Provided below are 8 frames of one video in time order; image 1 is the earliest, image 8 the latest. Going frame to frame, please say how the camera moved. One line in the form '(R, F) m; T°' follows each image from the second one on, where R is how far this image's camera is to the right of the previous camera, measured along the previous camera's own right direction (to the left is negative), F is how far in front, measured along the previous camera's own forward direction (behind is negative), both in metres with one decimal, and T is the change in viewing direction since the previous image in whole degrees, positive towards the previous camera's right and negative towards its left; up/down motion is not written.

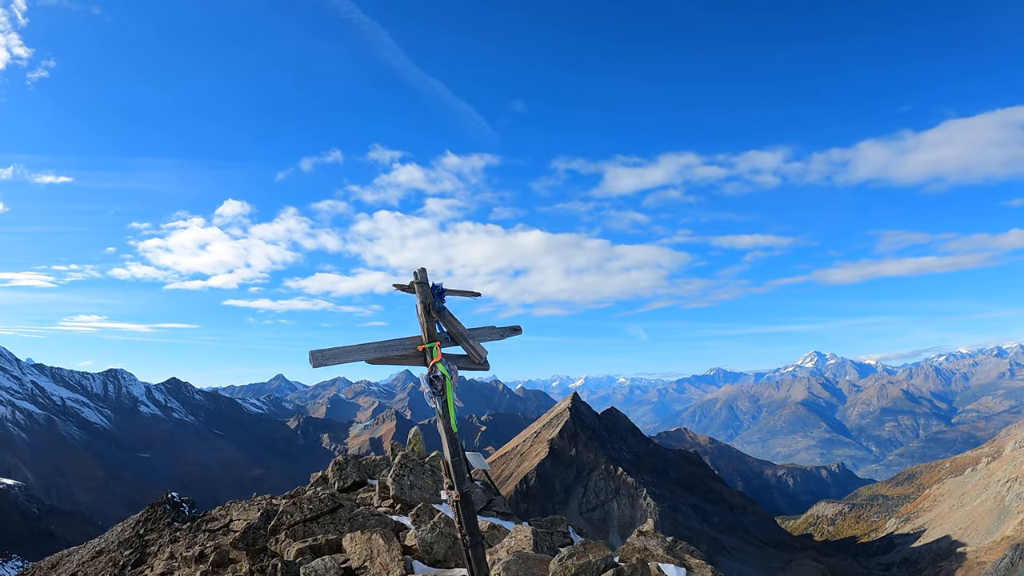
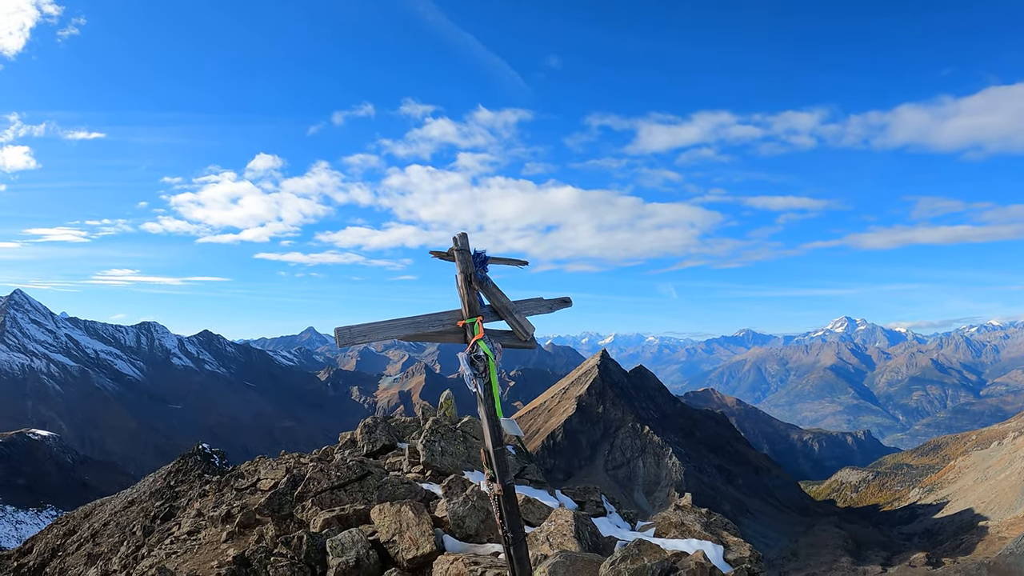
(-0.8, +1.9) m; -2°
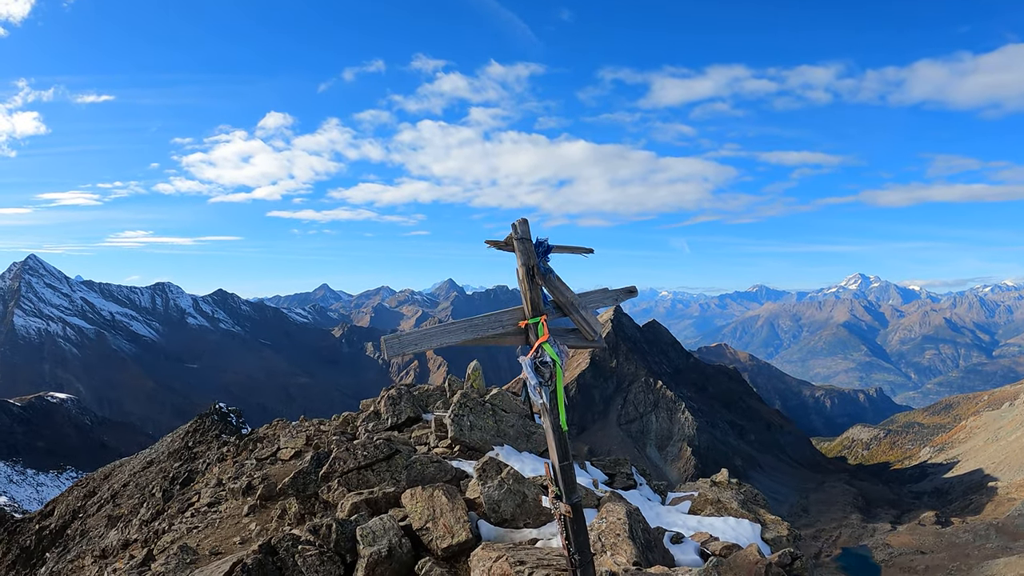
(-1.1, +1.7) m; -1°
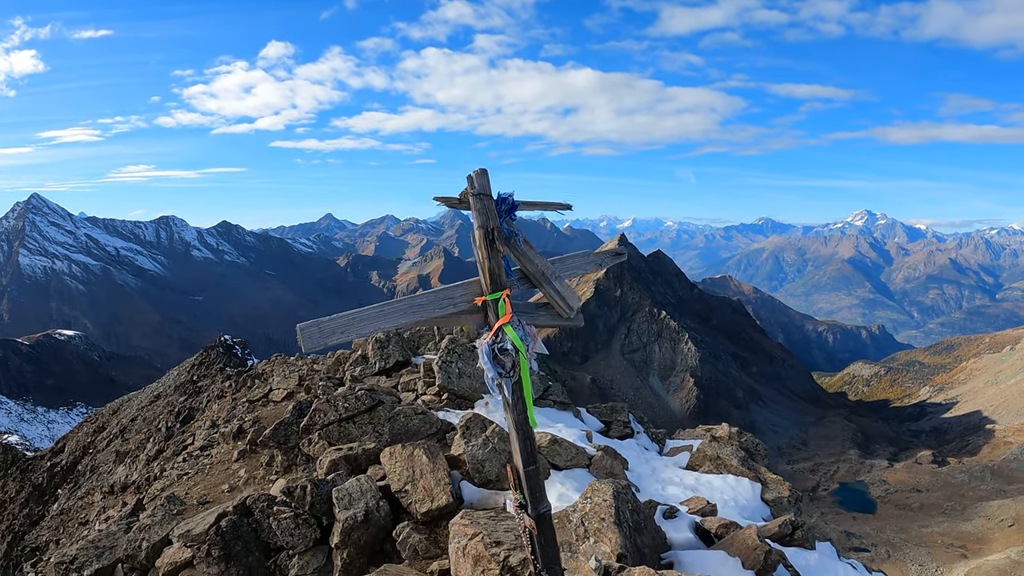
(+0.7, +2.4) m; -1°
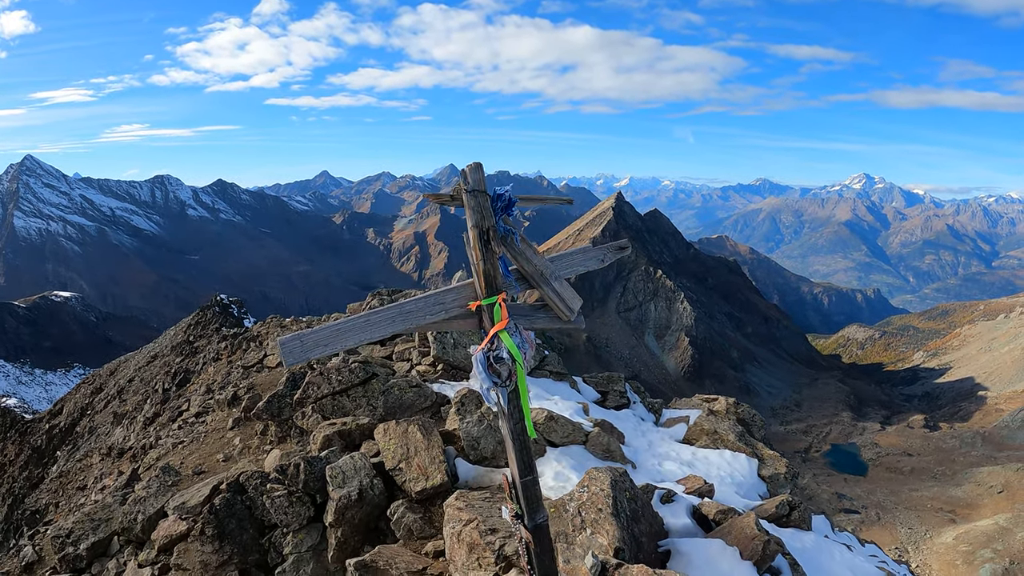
(+0.1, +0.8) m; 0°
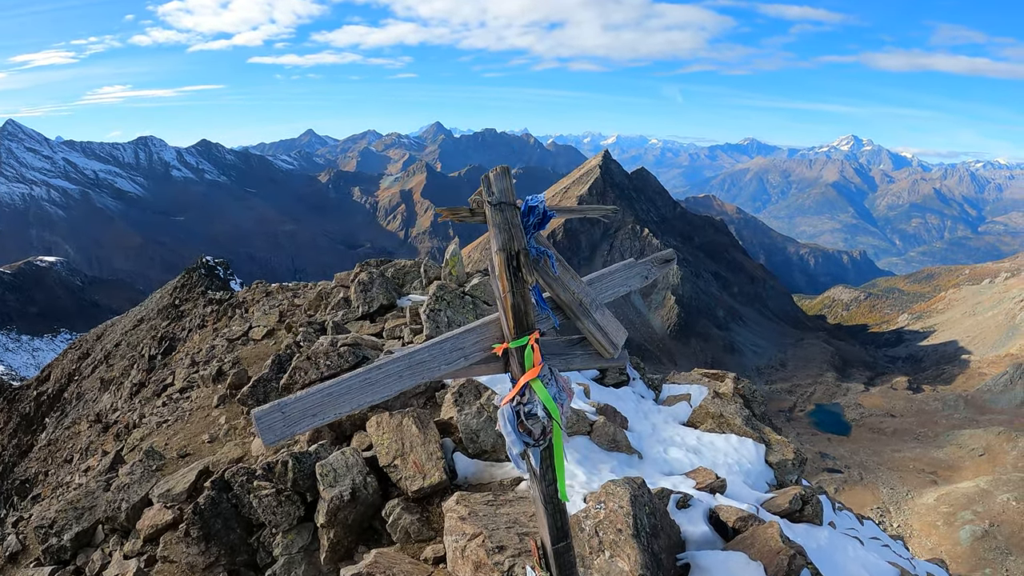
(-0.4, +1.5) m; +1°
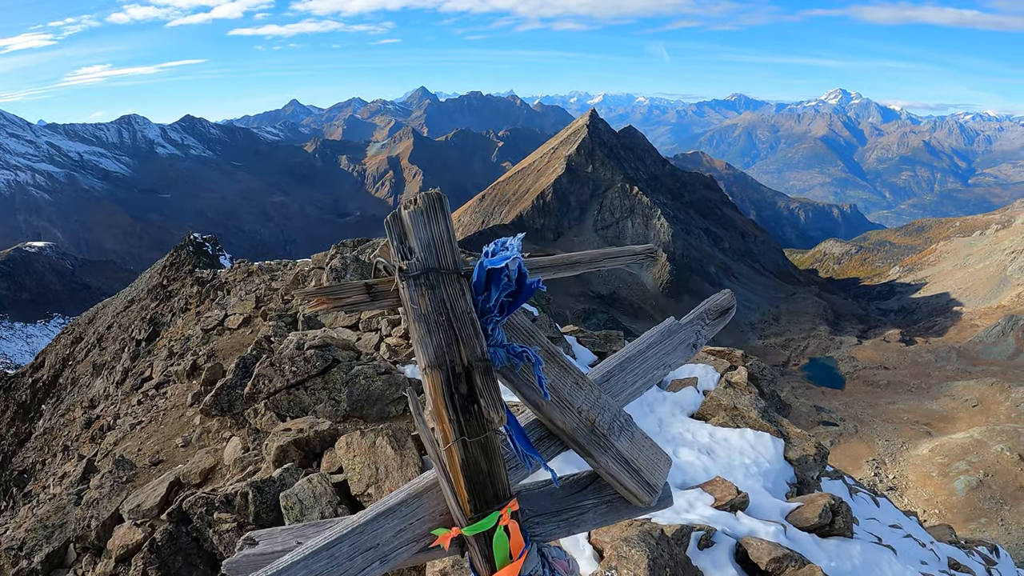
(+0.3, +2.8) m; 0°
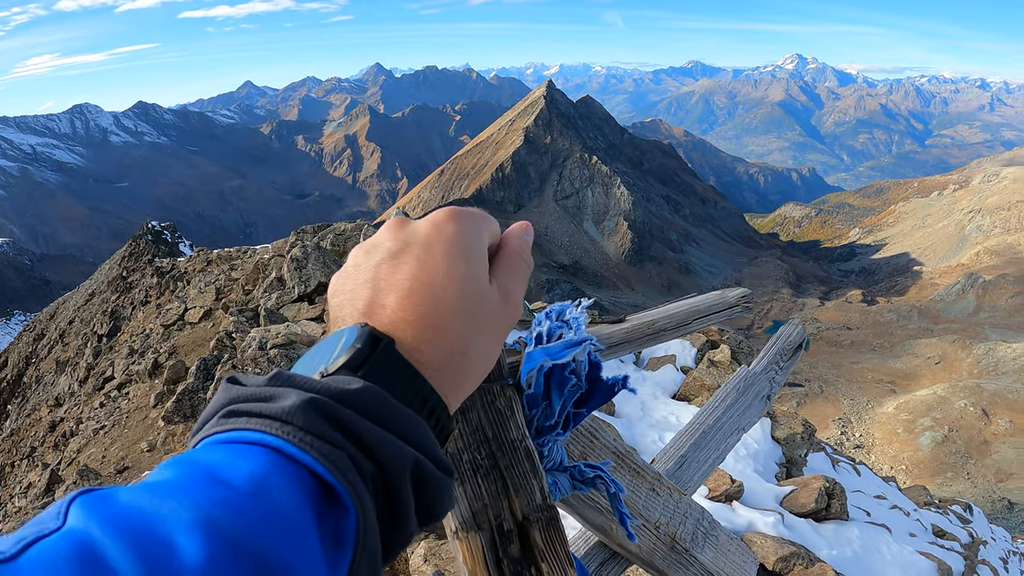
(+0.1, +1.4) m; +3°
